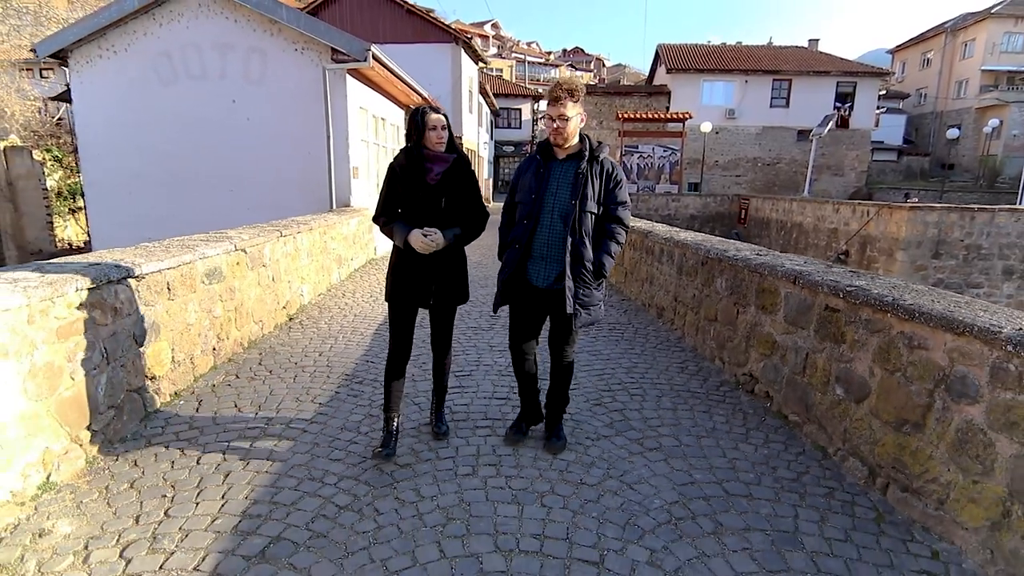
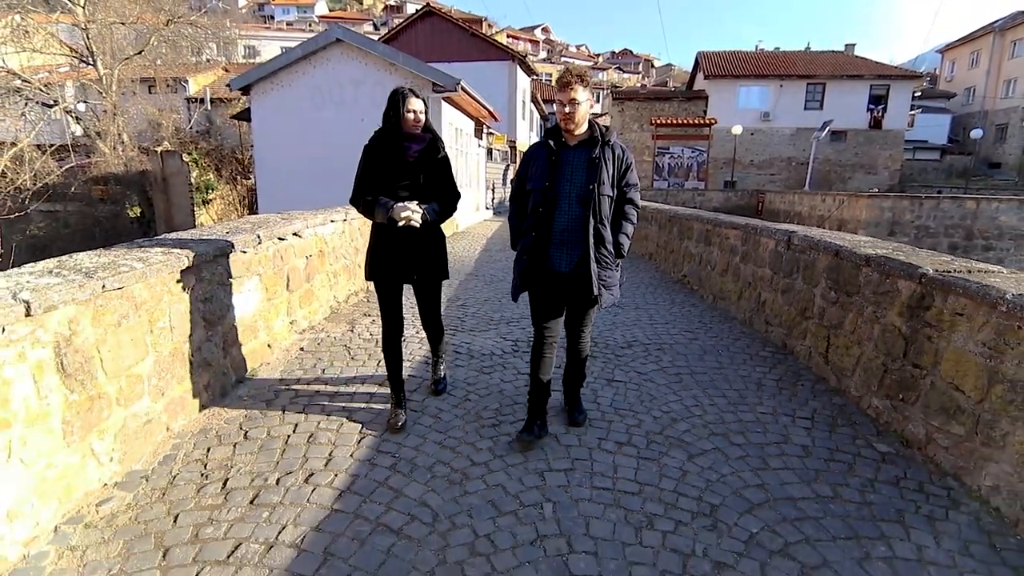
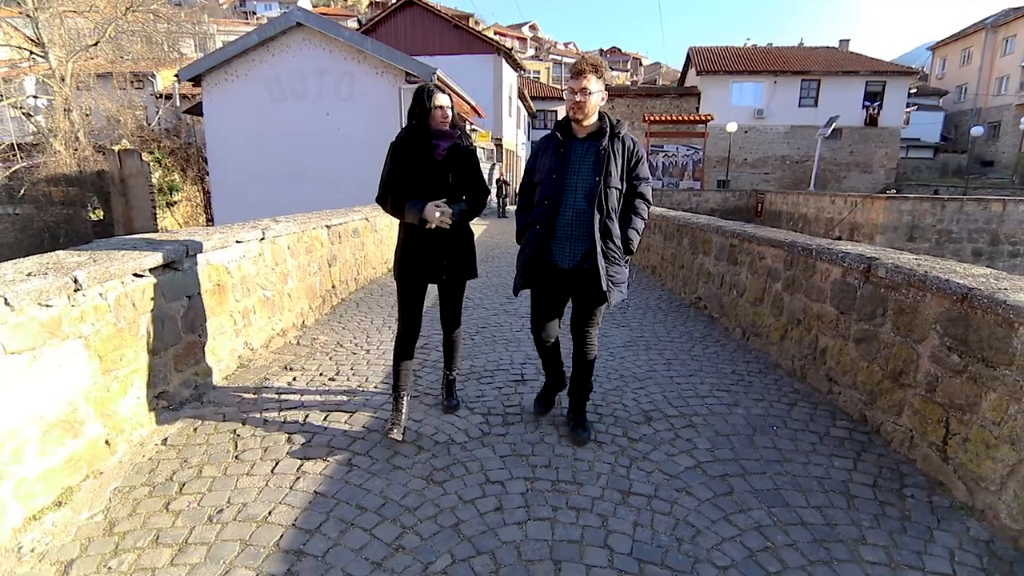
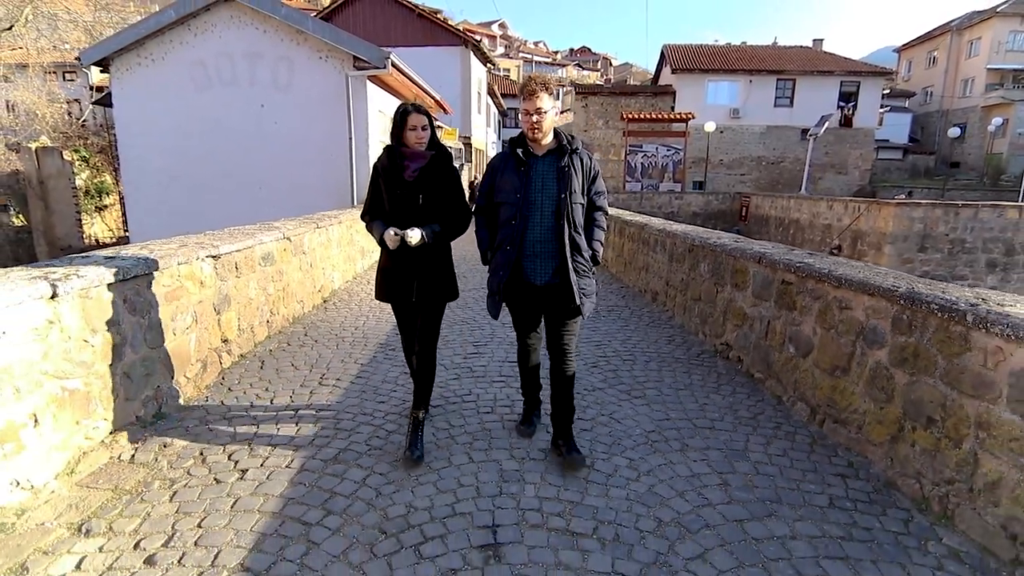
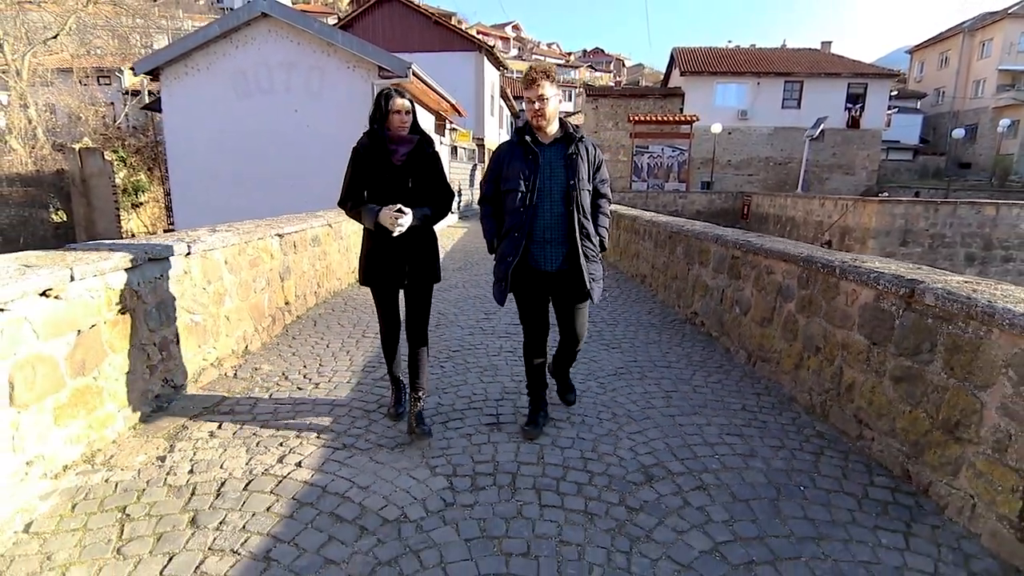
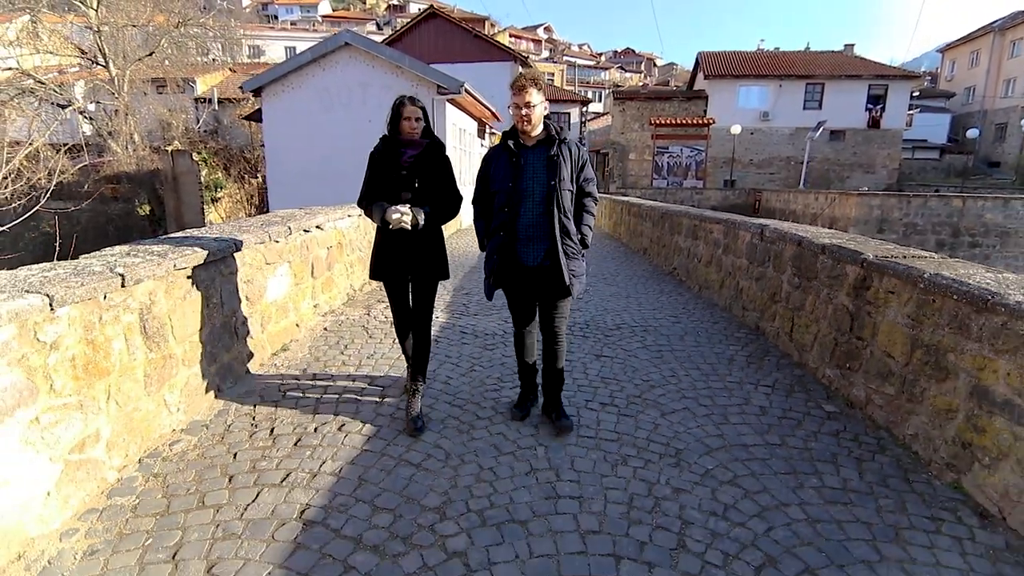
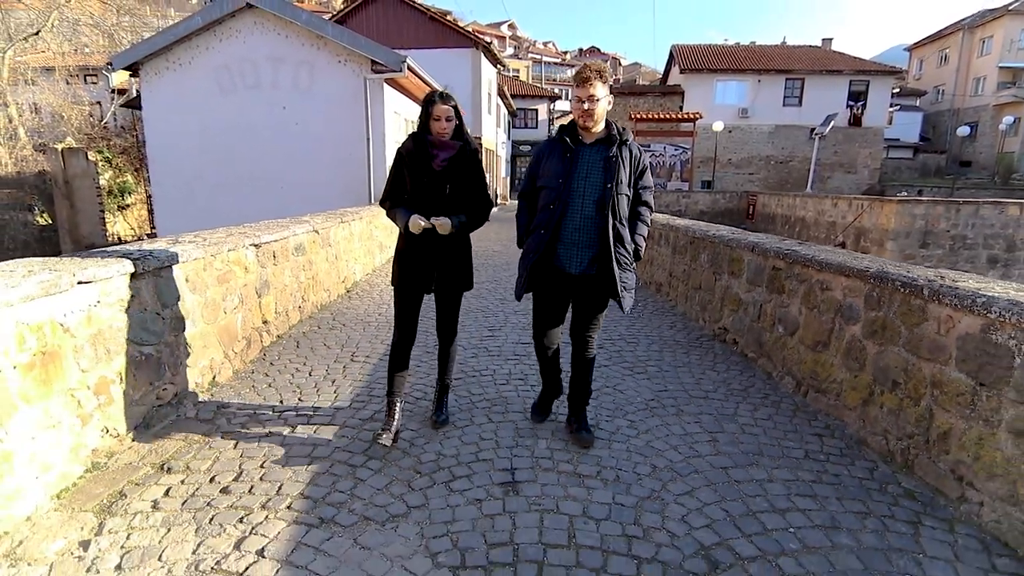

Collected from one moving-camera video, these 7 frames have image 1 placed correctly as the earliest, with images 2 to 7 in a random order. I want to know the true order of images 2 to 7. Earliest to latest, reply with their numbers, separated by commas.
4, 7, 5, 3, 2, 6
